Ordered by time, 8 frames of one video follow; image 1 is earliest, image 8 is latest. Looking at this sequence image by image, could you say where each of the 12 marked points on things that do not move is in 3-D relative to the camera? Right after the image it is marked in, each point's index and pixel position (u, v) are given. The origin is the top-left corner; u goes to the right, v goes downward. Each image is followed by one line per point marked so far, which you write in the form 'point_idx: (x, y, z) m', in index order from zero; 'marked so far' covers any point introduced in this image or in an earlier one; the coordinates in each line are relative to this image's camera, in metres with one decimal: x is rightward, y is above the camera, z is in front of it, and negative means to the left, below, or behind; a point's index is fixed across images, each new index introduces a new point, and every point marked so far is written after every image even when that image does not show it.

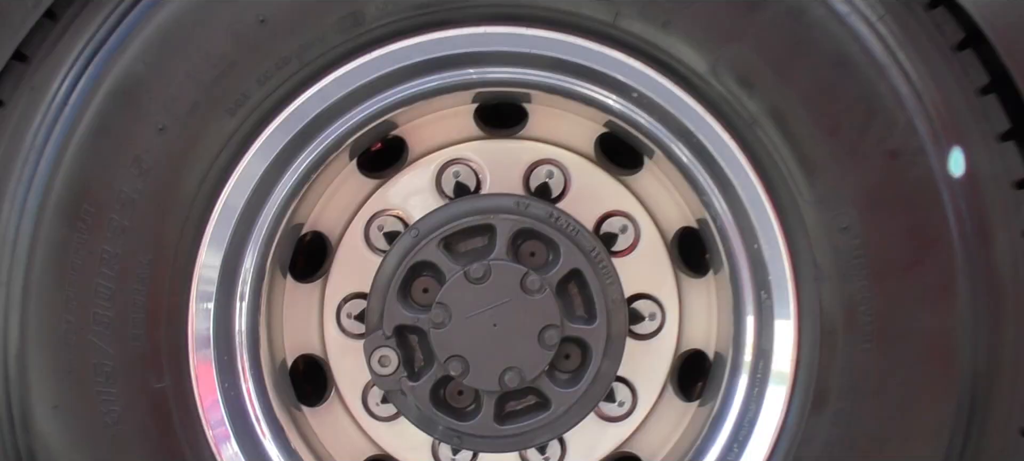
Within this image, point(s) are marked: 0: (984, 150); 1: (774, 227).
0: (+0.4, +0.1, +1.1) m
1: (+0.2, 0.0, +1.1) m
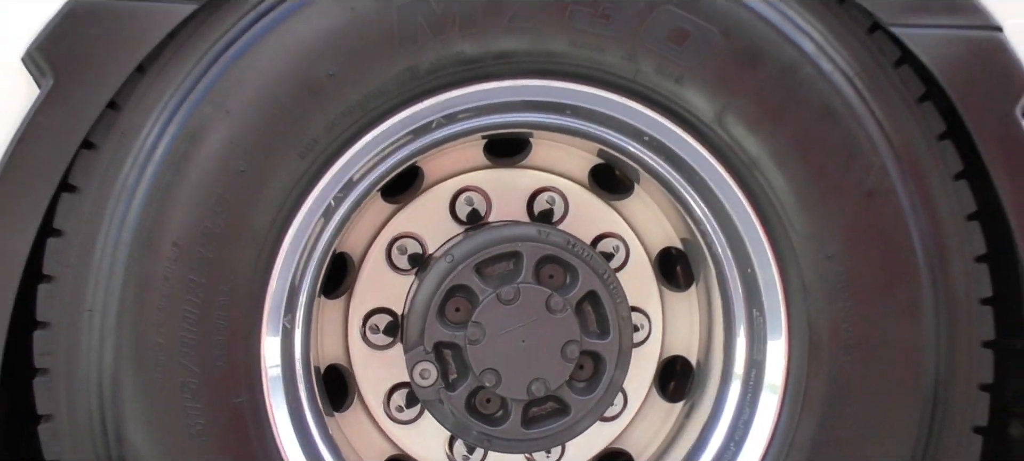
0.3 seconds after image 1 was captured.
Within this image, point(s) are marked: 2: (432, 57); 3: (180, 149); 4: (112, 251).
0: (+0.5, 0.0, +1.3) m
1: (+0.3, 0.0, +1.3) m
2: (-0.1, +0.2, +1.2) m
3: (-0.3, +0.1, +1.2) m
4: (-0.4, 0.0, +1.2) m
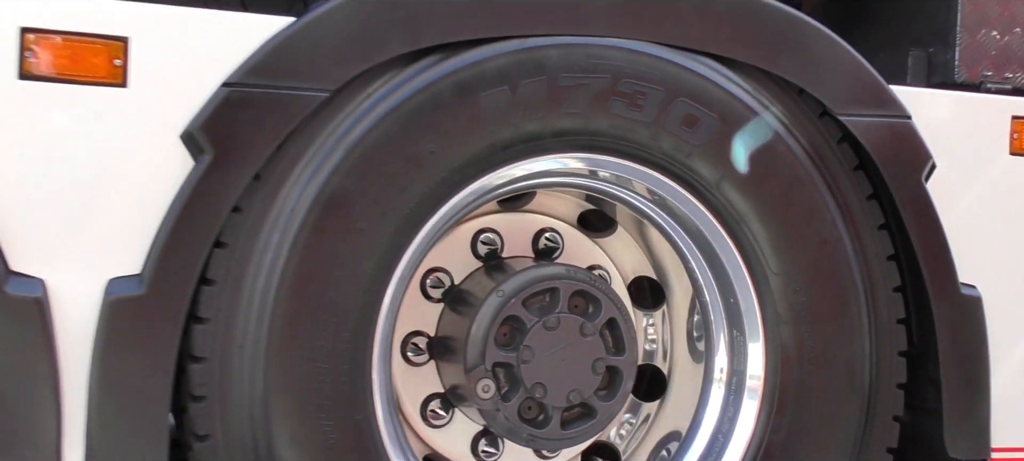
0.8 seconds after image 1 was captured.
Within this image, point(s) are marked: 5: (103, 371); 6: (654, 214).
0: (+0.5, 0.0, +1.7) m
1: (+0.3, -0.1, +1.6) m
2: (0.0, +0.1, +1.5) m
3: (-0.2, 0.0, +1.4) m
4: (-0.3, -0.1, +1.4) m
5: (-0.5, -0.2, +1.4) m
6: (+0.2, 0.0, +1.7) m
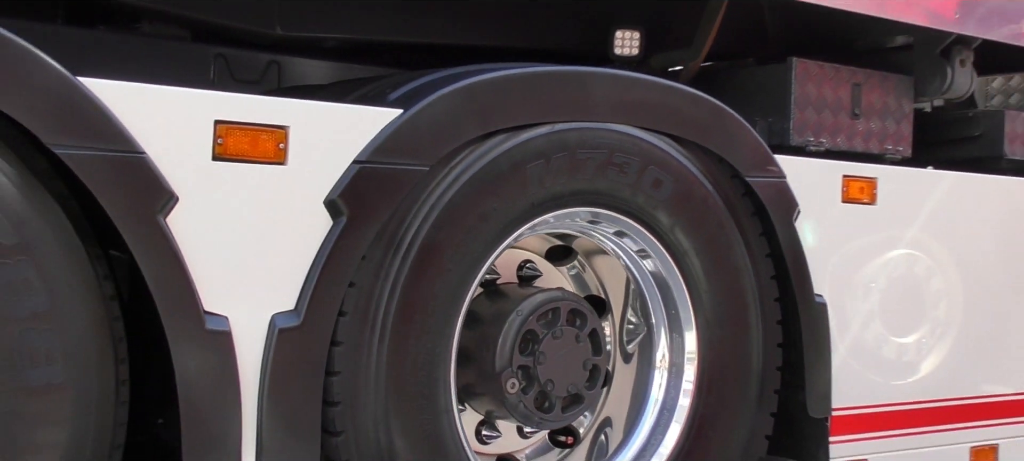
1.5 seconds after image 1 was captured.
0: (+0.5, -0.1, +2.4) m
1: (+0.3, -0.1, +2.2) m
2: (0.0, +0.1, +2.0) m
3: (-0.1, 0.0, +1.9) m
4: (-0.2, -0.1, +1.8) m
5: (-0.4, -0.2, +1.7) m
6: (+0.2, 0.0, +2.2) m
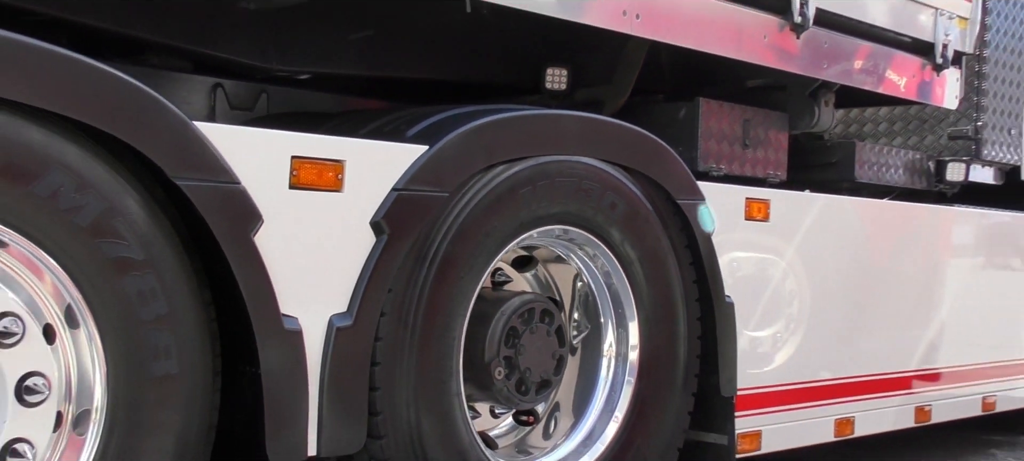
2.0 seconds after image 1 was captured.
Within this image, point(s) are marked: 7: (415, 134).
0: (+0.4, -0.1, +2.8) m
1: (+0.3, -0.2, +2.7) m
2: (0.0, 0.0, +2.4) m
3: (-0.1, -0.1, +2.3) m
4: (-0.2, -0.2, +2.2) m
5: (-0.3, -0.3, +2.1) m
6: (+0.1, -0.1, +2.7) m
7: (-0.2, +0.2, +2.3) m
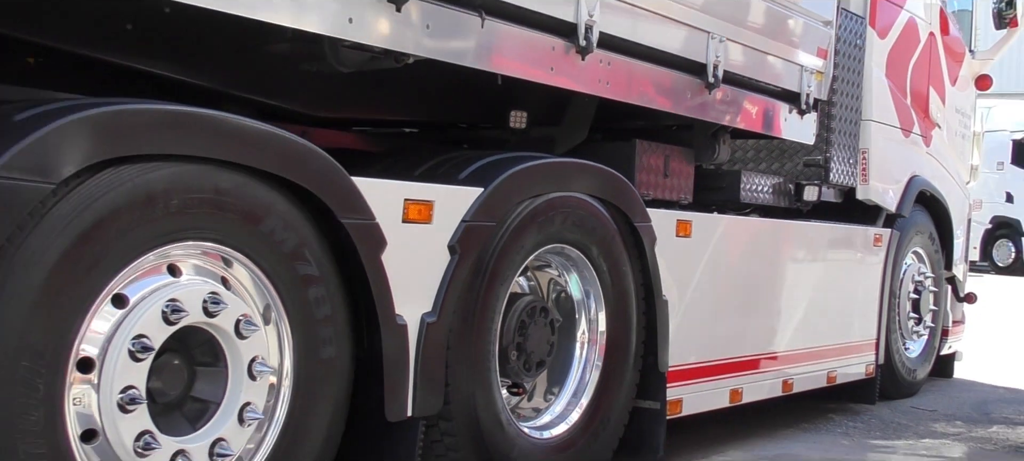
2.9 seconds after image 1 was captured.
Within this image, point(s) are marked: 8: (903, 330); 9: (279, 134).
0: (+0.4, -0.1, +3.8) m
1: (+0.3, -0.2, +3.6) m
2: (+0.1, 0.0, +3.3) m
3: (-0.1, -0.1, +3.1) m
4: (-0.1, -0.2, +3.0) m
5: (-0.2, -0.3, +2.9) m
6: (+0.1, -0.1, +3.6) m
7: (-0.1, +0.1, +3.1) m
8: (+2.0, -0.5, +6.1) m
9: (-0.5, +0.2, +2.5) m
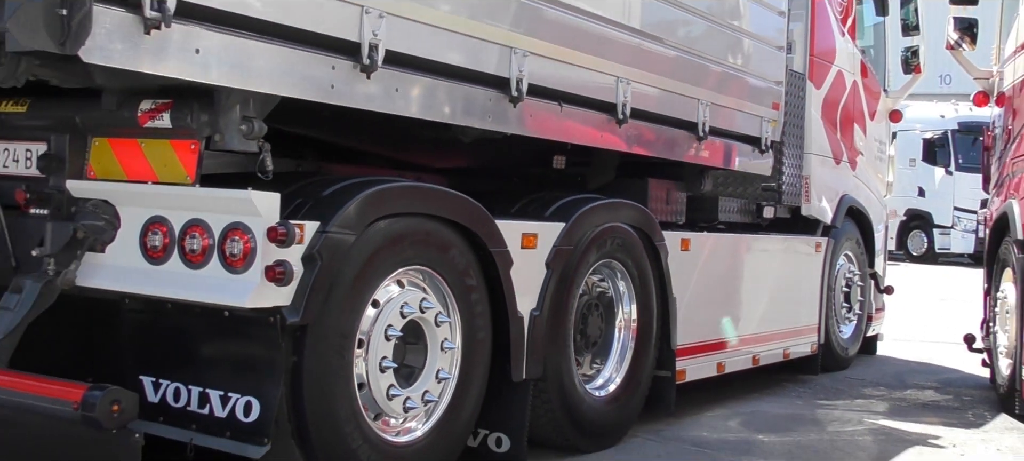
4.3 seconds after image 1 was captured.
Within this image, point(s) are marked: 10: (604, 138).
0: (+0.6, -0.2, +5.2) m
1: (+0.5, -0.3, +5.0) m
2: (+0.3, -0.1, +4.7) m
3: (+0.2, -0.2, +4.5) m
4: (+0.2, -0.3, +4.4) m
5: (+0.1, -0.4, +4.3) m
6: (+0.4, -0.2, +5.0) m
7: (+0.2, +0.1, +4.5) m
8: (+2.1, -0.6, +7.7) m
9: (-0.2, +0.1, +3.8) m
10: (+0.4, +0.4, +5.0) m
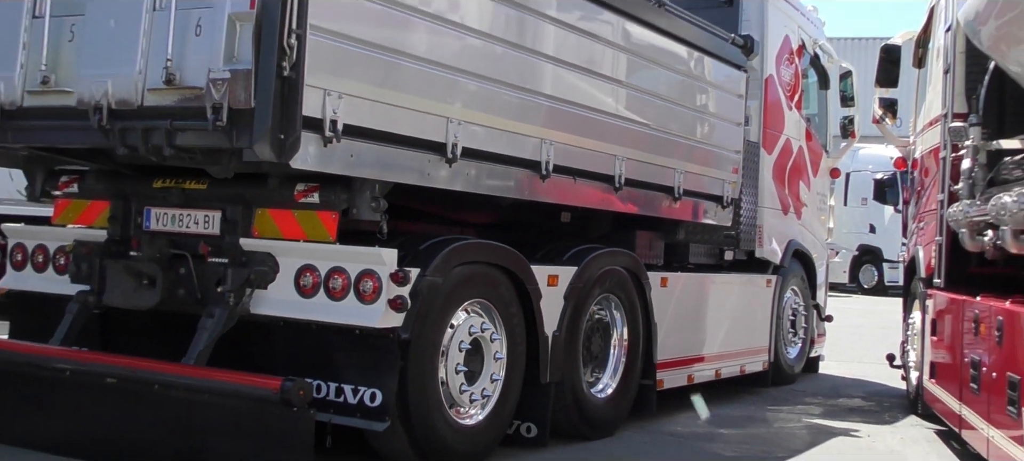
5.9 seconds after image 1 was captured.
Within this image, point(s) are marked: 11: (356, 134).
0: (+0.7, -0.4, +6.7) m
1: (+0.6, -0.5, +6.5) m
2: (+0.5, -0.3, +6.2) m
3: (+0.3, -0.4, +6.0) m
4: (+0.3, -0.5, +6.0) m
5: (+0.2, -0.6, +5.8) m
6: (+0.5, -0.4, +6.5) m
7: (+0.3, -0.2, +6.1) m
8: (+2.1, -0.9, +9.2) m
9: (0.0, -0.1, +5.3) m
10: (+0.5, +0.2, +6.5) m
11: (-0.6, +0.4, +4.5) m
